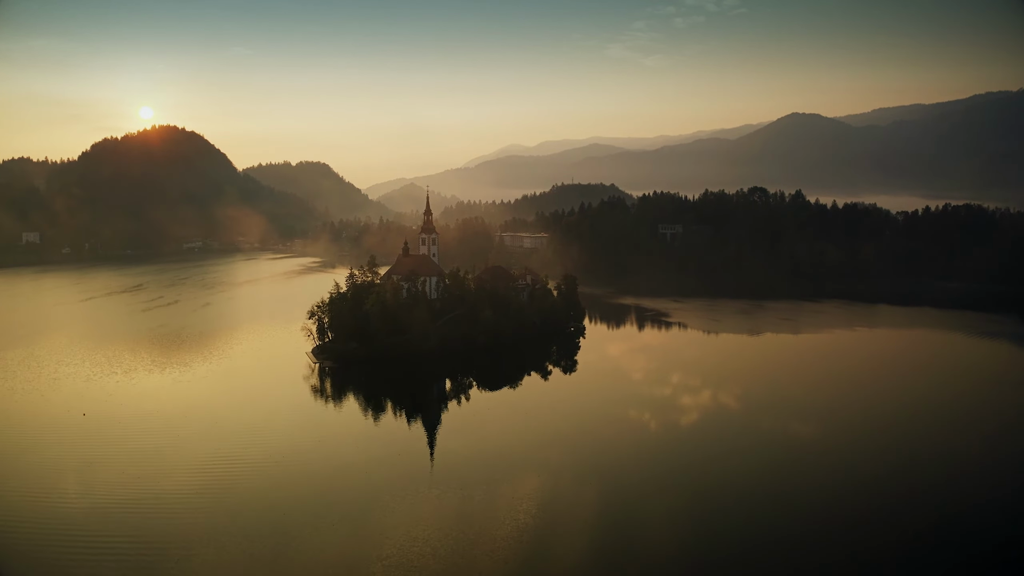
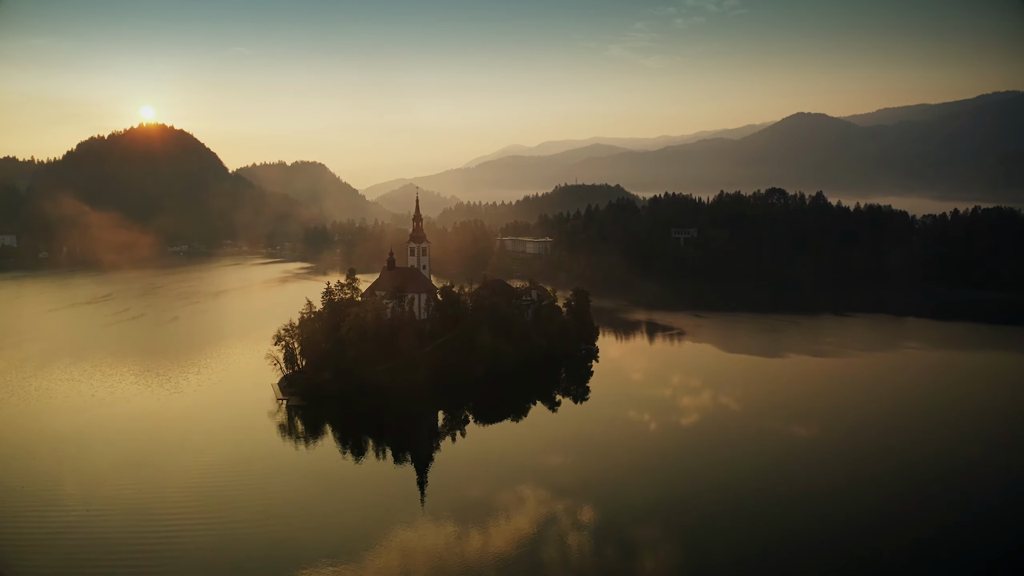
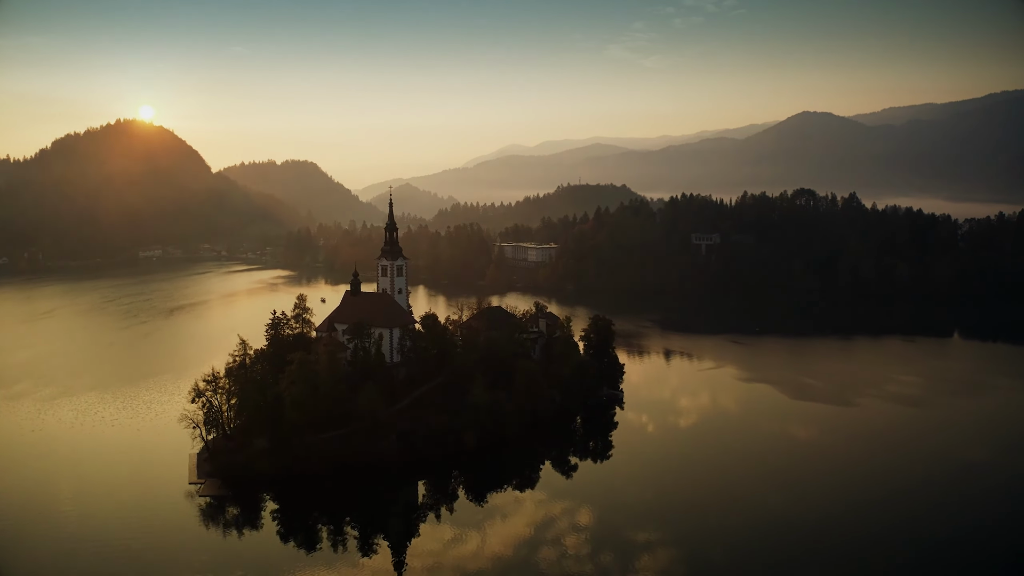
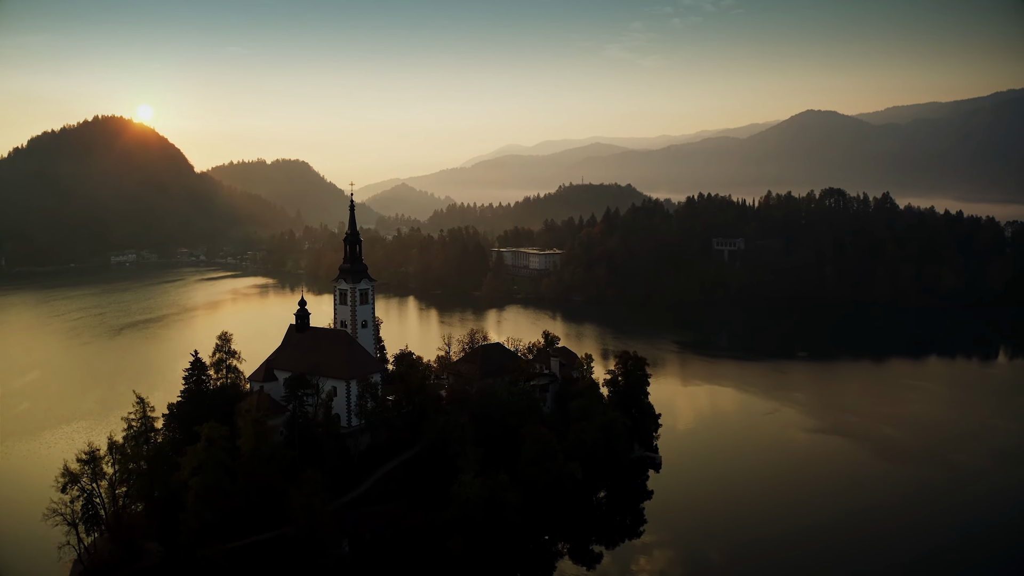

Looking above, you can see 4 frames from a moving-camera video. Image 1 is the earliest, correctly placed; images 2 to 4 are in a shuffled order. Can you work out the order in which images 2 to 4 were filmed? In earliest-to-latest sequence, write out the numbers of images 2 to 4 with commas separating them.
2, 3, 4
